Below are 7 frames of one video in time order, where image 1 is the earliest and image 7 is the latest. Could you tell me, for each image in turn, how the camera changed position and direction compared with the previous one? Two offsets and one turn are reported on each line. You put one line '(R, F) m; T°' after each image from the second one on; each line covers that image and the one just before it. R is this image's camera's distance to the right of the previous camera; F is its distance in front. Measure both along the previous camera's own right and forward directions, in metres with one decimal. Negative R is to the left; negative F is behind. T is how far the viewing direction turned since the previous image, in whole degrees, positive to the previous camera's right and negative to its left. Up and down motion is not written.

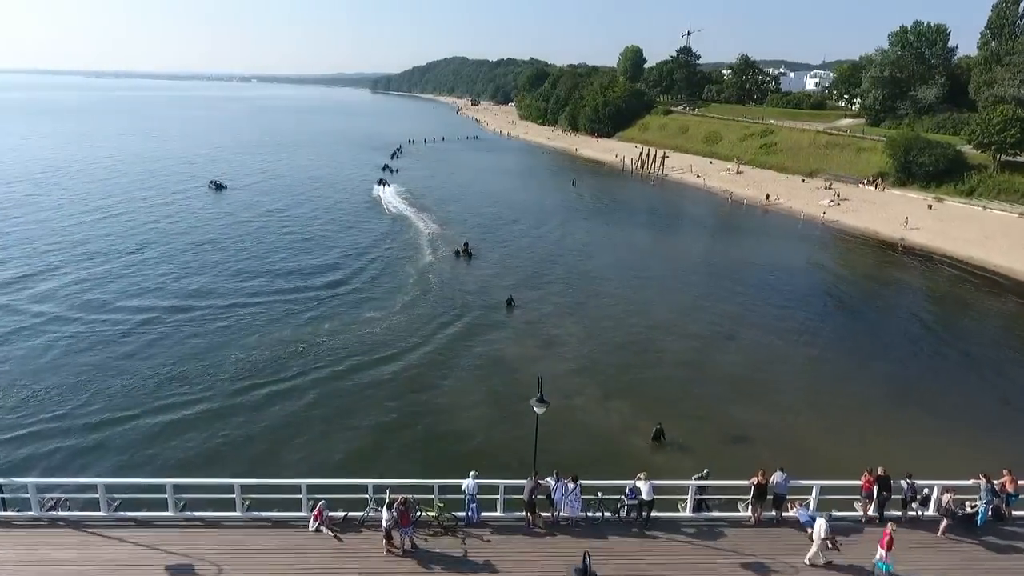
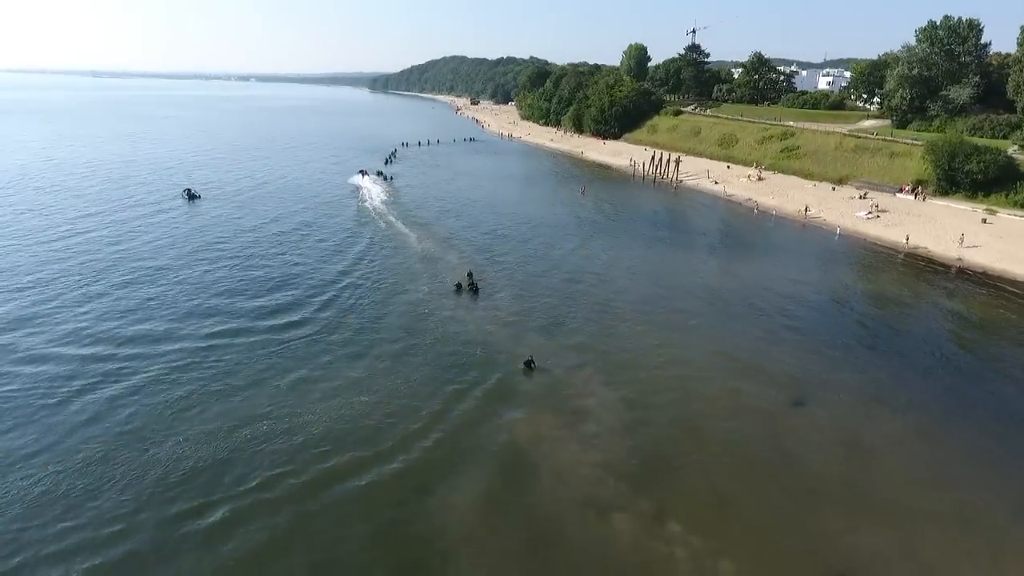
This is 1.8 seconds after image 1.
(-0.5, +6.3) m; 0°
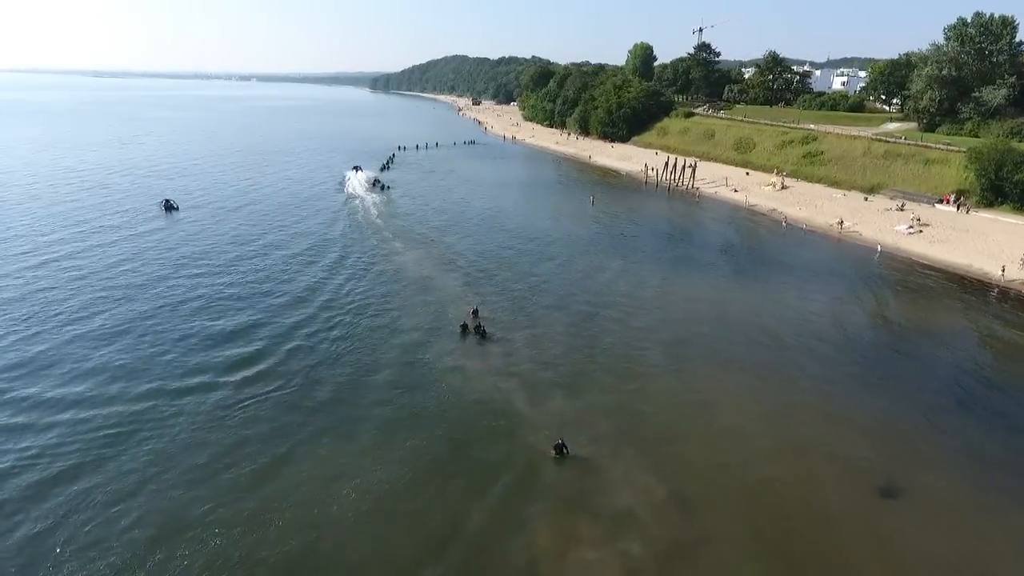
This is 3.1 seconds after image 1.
(-0.5, +5.1) m; 0°
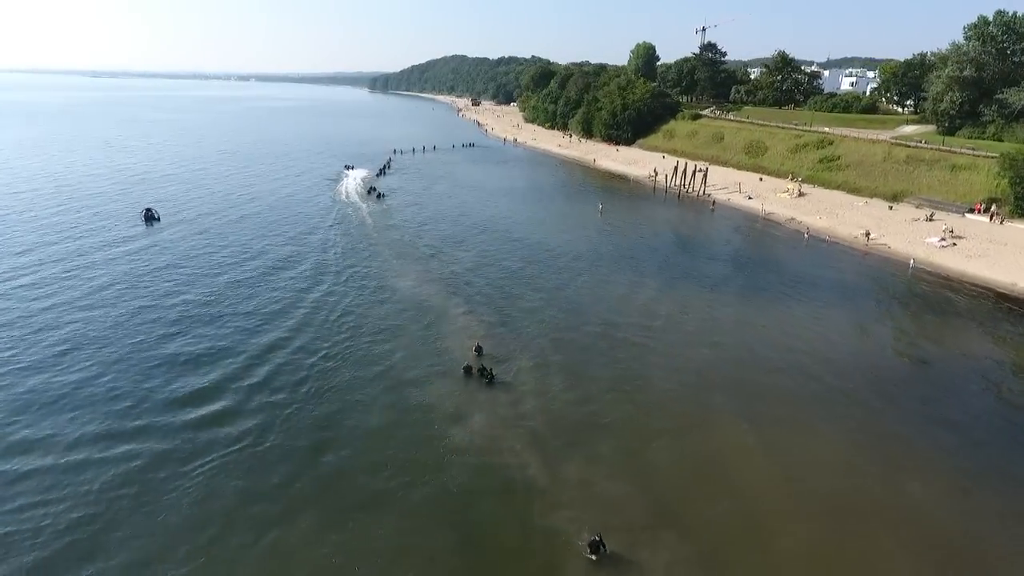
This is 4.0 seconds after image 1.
(-0.4, +3.6) m; 0°
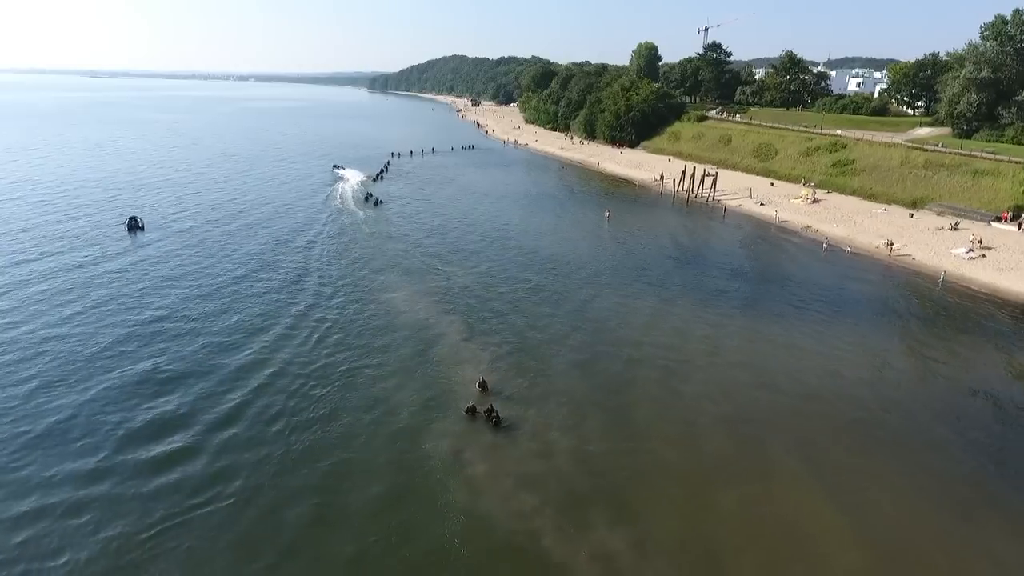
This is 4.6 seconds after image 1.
(-0.3, +2.8) m; 0°
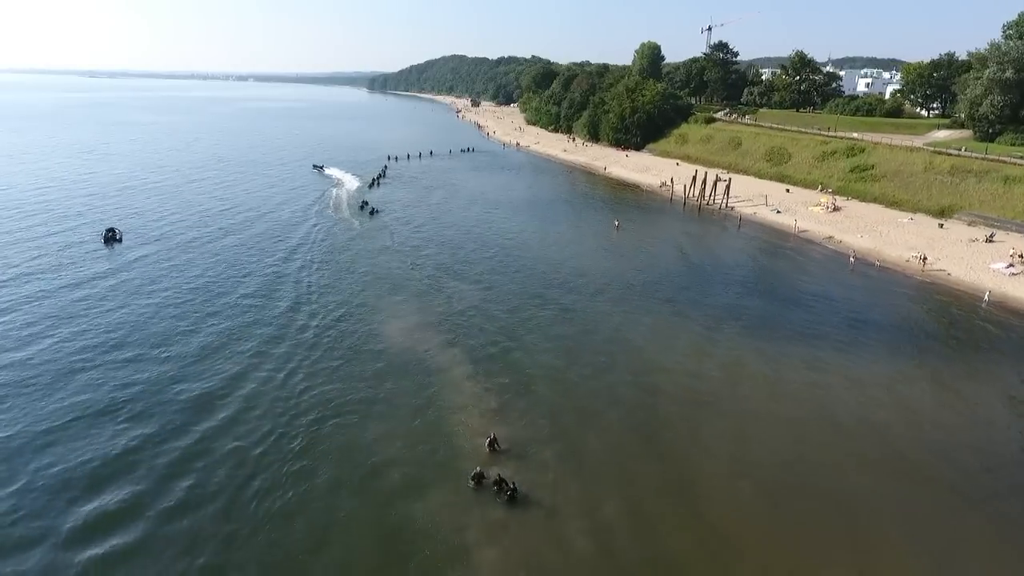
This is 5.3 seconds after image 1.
(-0.4, +3.5) m; 0°
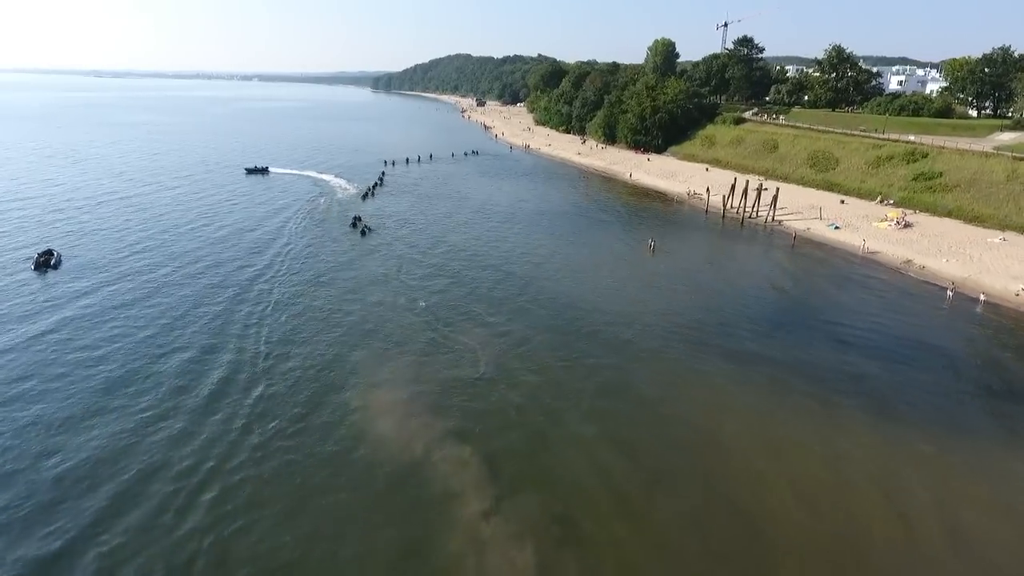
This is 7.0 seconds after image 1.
(-1.0, +8.9) m; 0°
